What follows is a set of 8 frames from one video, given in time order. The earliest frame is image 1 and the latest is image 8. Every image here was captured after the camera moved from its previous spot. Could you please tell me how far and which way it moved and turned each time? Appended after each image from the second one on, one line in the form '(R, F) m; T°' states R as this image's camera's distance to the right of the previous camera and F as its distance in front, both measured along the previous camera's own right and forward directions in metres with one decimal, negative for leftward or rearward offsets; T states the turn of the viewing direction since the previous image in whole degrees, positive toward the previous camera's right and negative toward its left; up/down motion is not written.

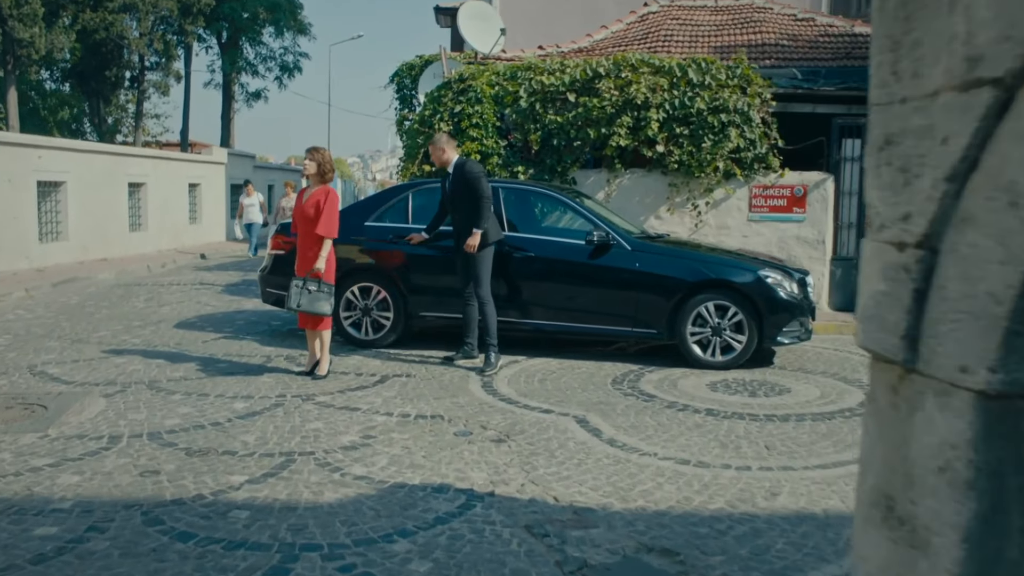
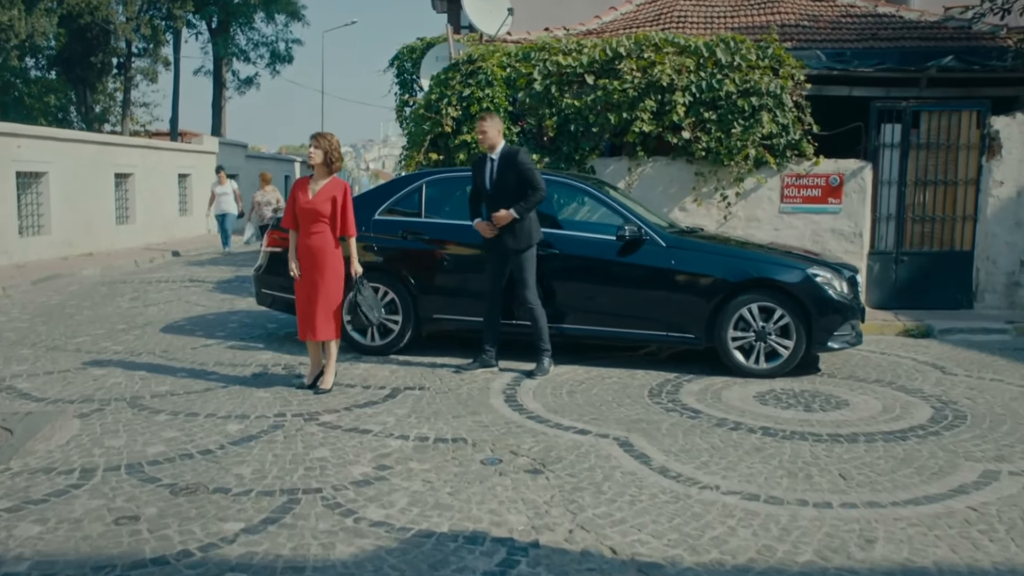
(-0.2, +0.8) m; 0°
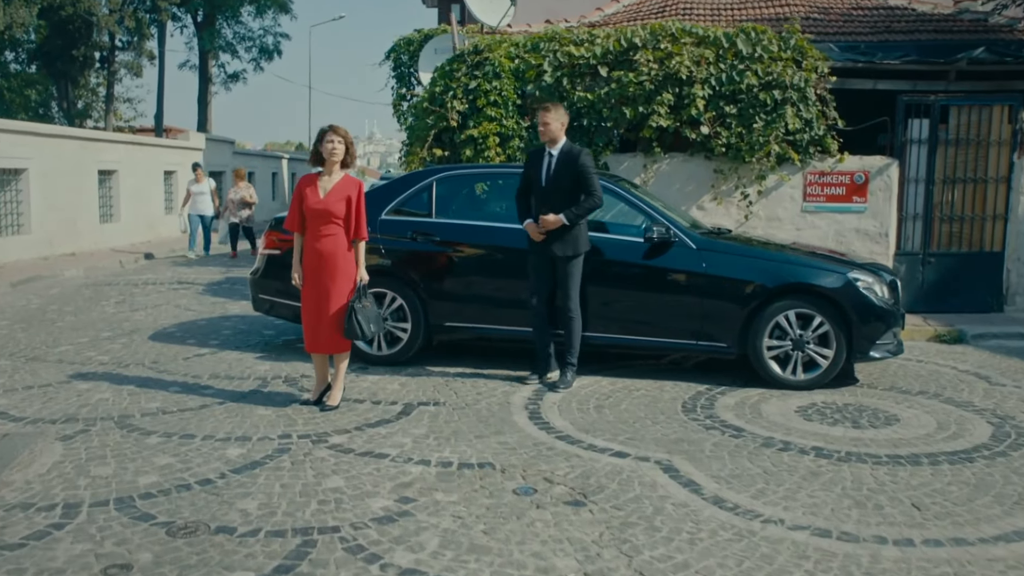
(-0.3, +0.6) m; +1°
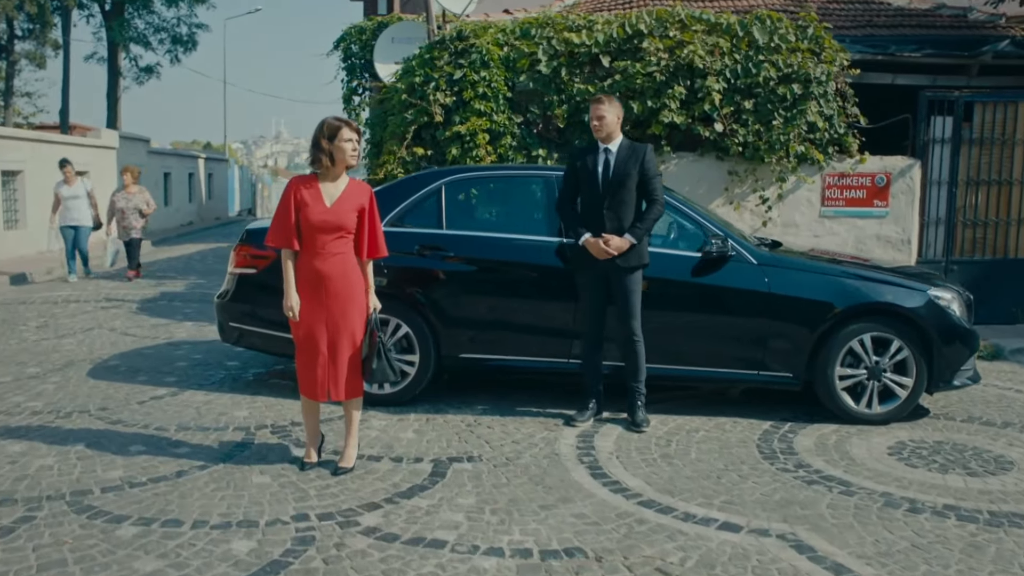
(-0.8, +1.2) m; +5°
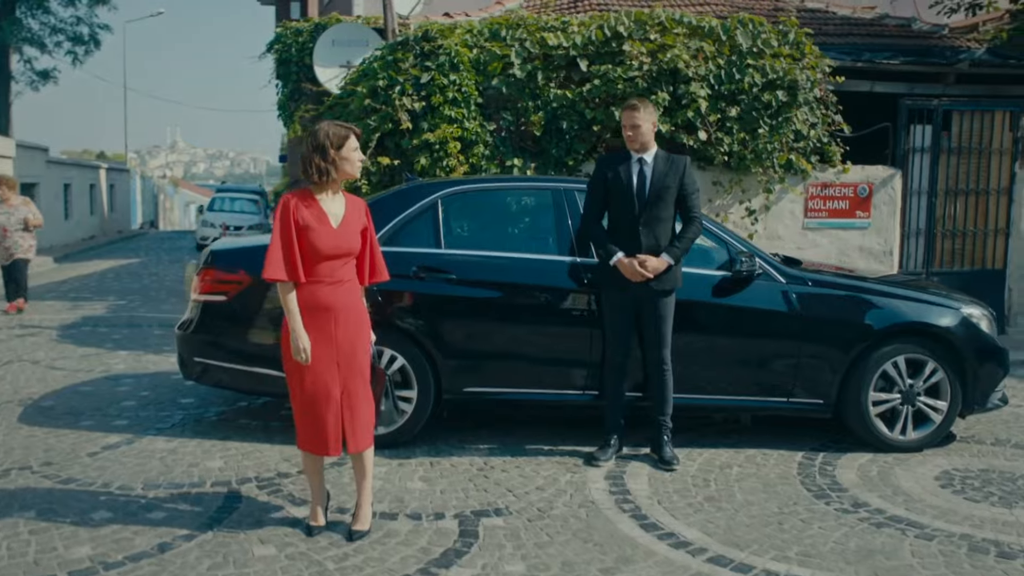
(-0.6, +0.7) m; +6°
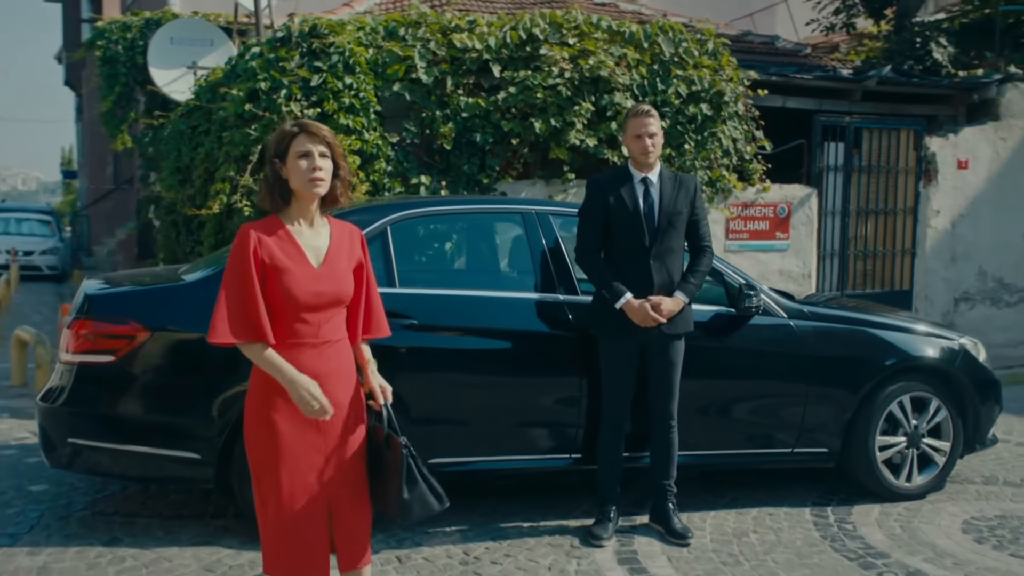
(-0.9, +1.1) m; +12°
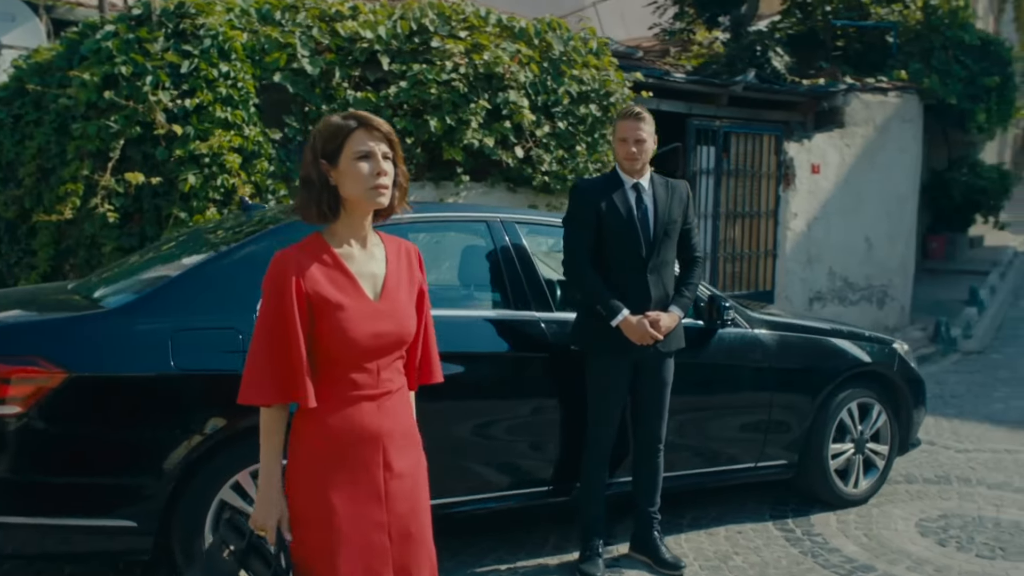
(-0.9, +0.6) m; +14°
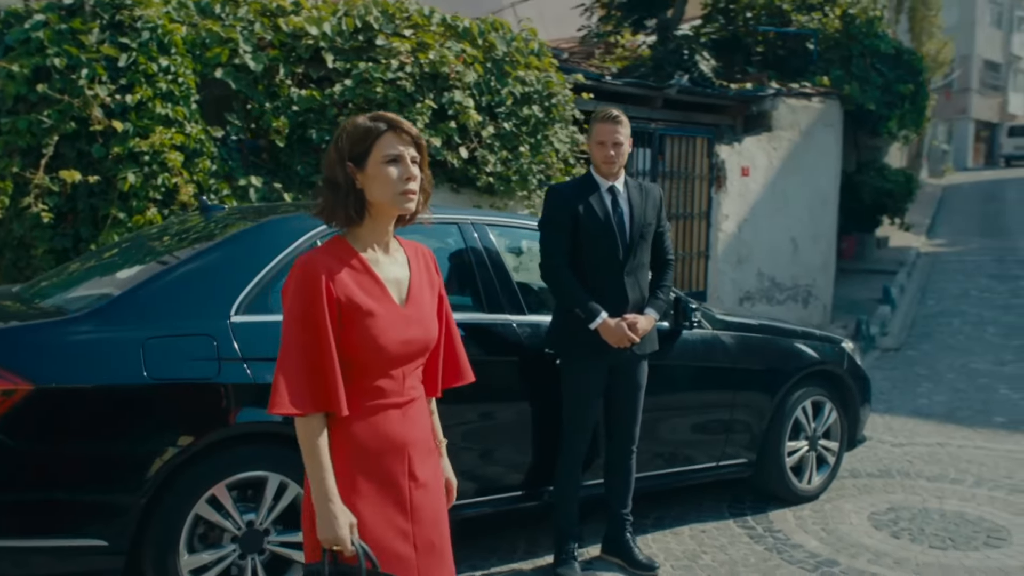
(-0.3, +0.1) m; +6°
